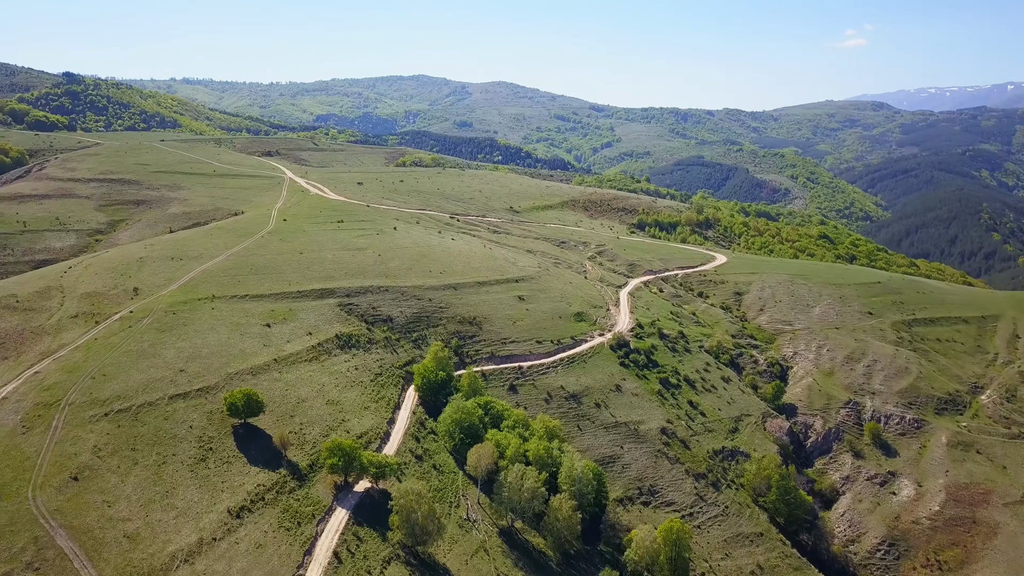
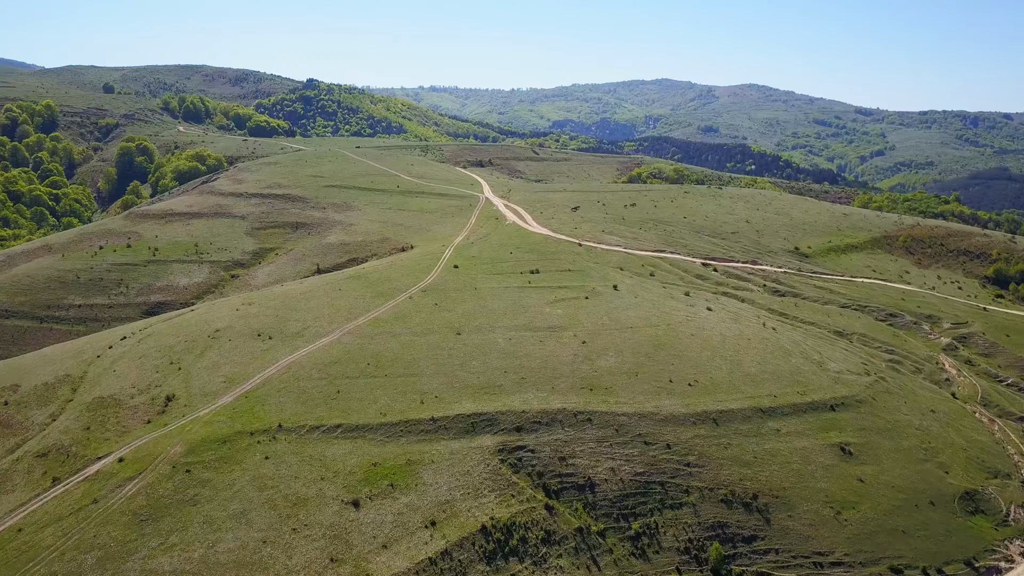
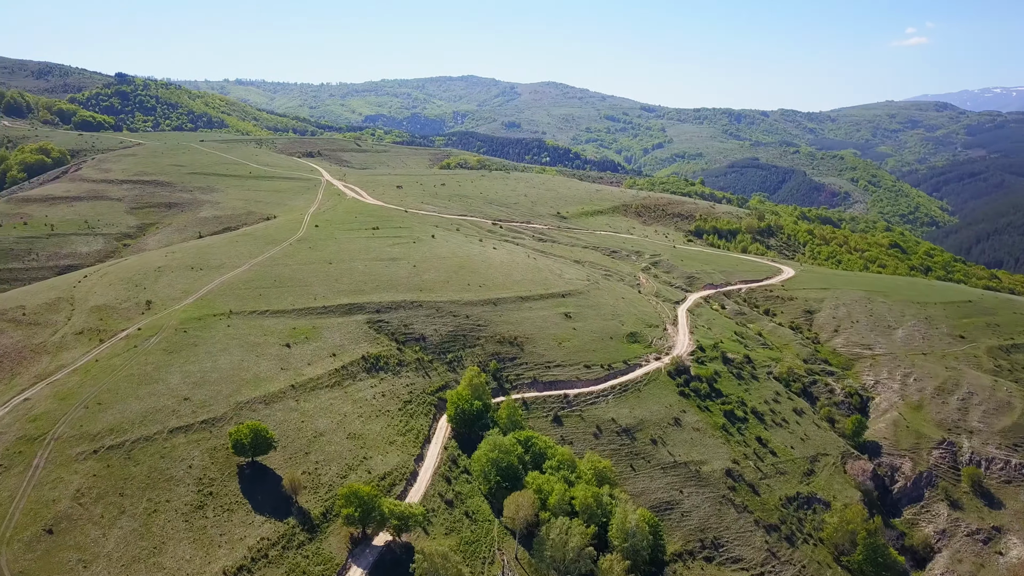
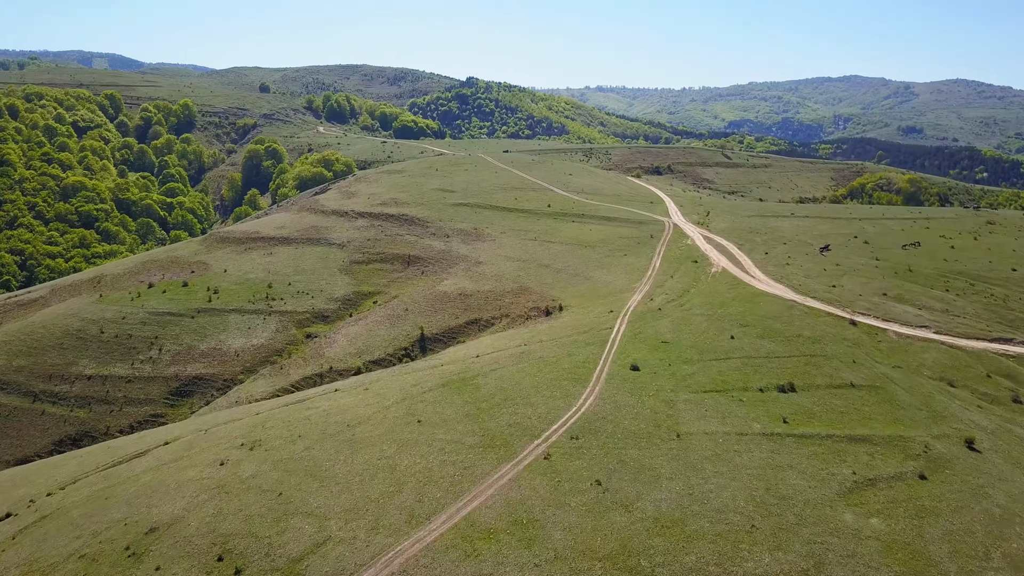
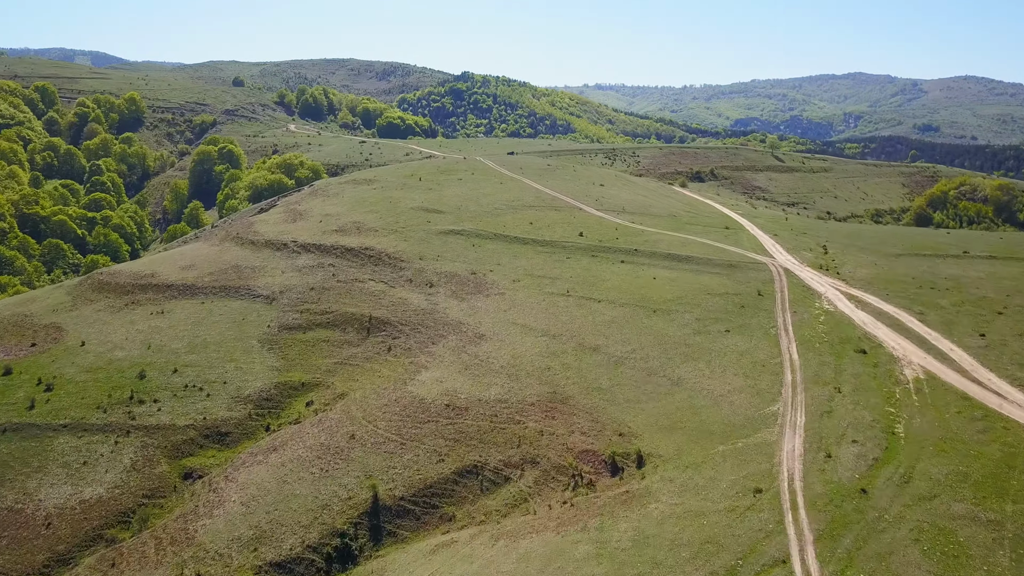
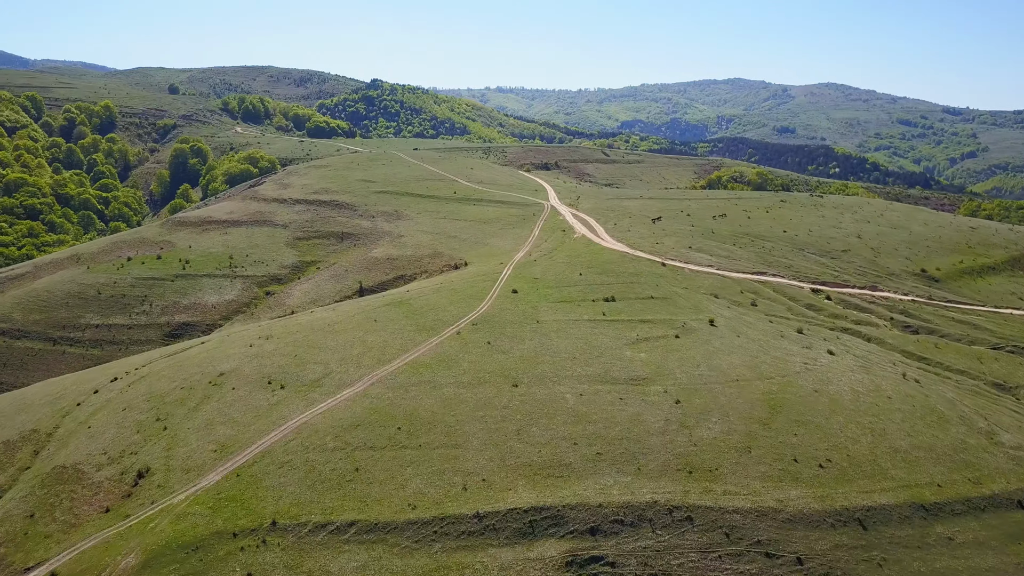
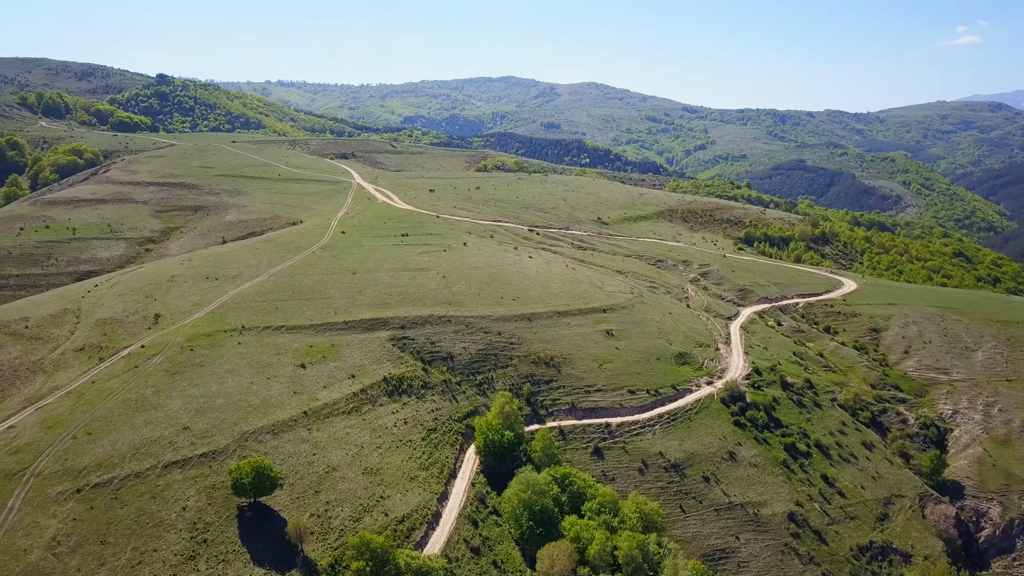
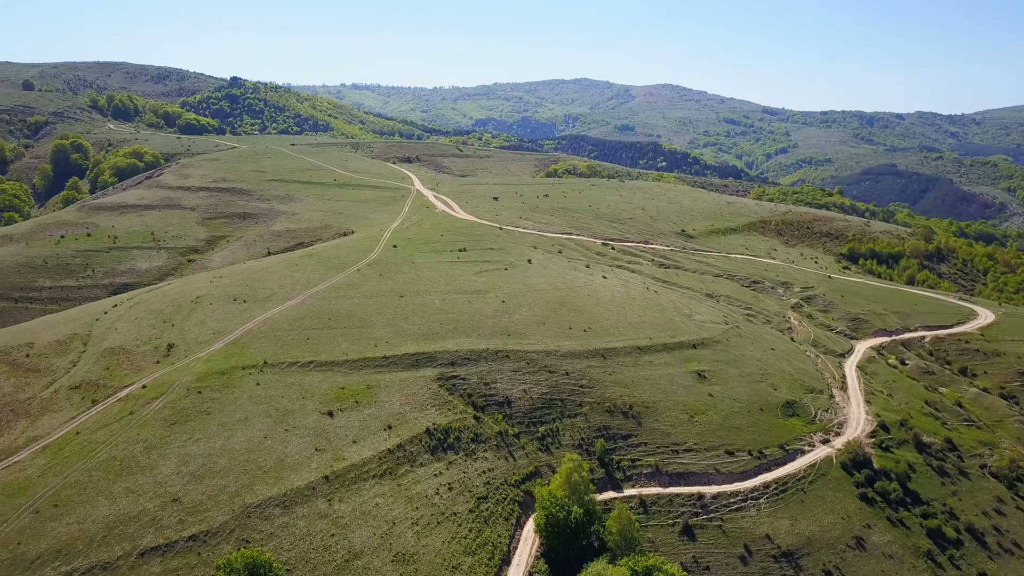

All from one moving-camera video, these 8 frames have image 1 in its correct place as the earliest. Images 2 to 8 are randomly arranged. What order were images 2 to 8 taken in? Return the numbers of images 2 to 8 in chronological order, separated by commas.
3, 7, 8, 2, 6, 4, 5
